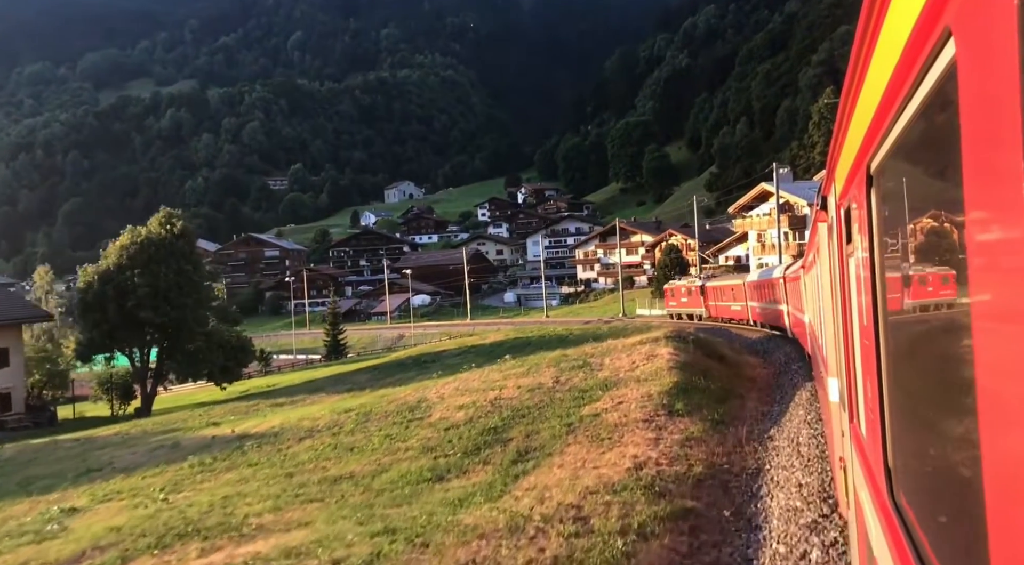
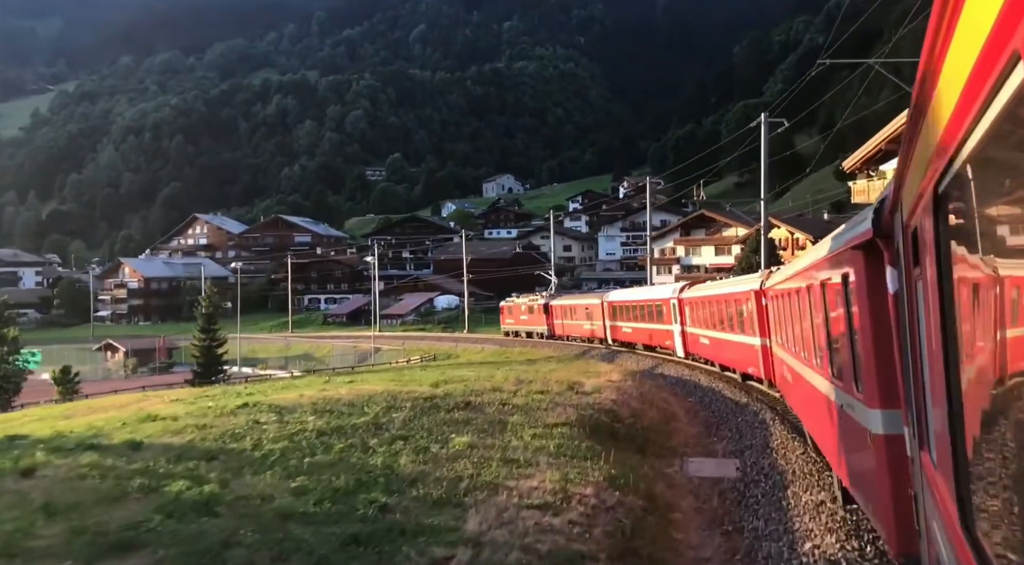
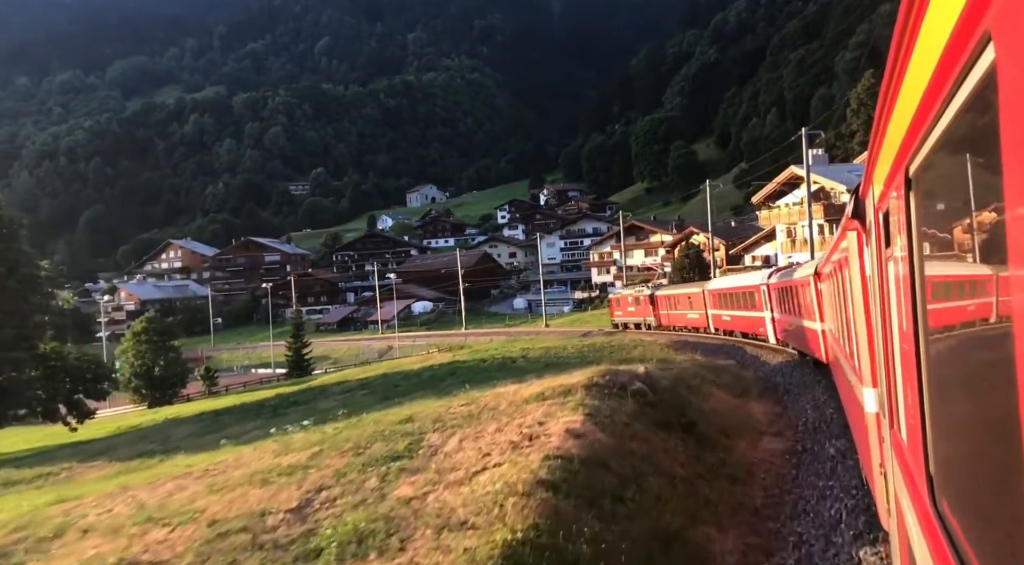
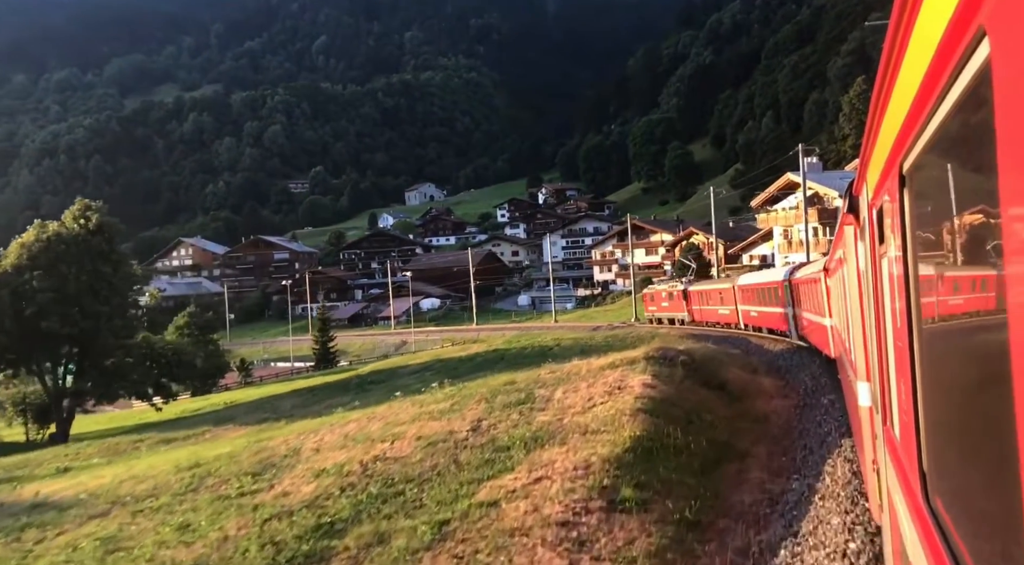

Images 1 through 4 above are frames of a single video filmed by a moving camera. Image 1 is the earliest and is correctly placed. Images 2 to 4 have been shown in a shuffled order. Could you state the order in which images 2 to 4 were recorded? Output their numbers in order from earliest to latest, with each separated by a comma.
4, 3, 2
